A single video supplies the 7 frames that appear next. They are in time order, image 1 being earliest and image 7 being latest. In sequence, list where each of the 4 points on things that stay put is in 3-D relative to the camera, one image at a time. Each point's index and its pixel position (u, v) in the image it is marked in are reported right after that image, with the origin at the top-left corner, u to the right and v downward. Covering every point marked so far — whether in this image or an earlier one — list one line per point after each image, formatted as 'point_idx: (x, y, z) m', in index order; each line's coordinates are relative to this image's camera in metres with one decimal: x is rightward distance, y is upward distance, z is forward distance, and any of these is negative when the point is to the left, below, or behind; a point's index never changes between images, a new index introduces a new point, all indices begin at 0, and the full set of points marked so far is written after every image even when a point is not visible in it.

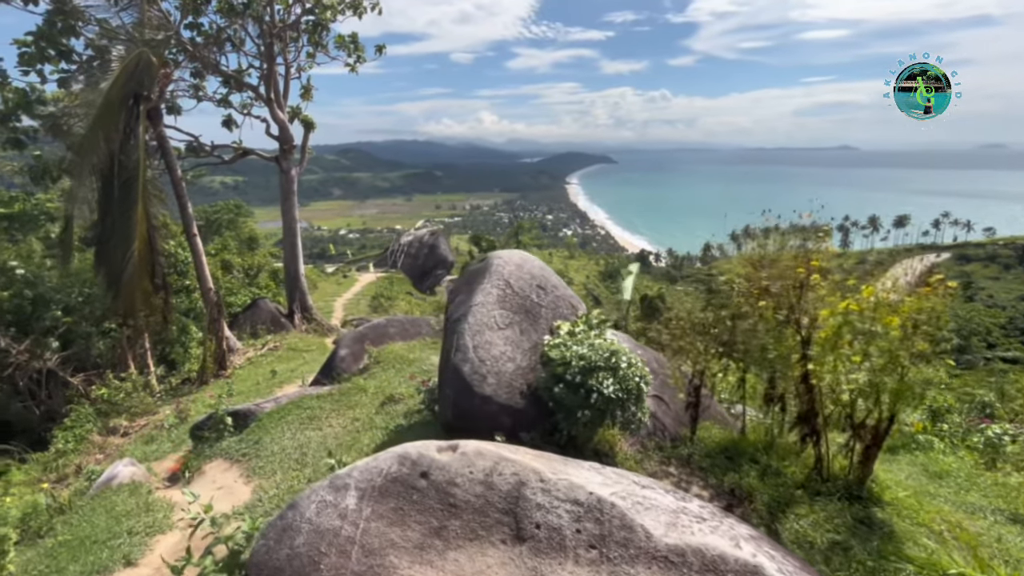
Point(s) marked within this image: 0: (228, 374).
0: (-7.4, -2.2, +13.1) m
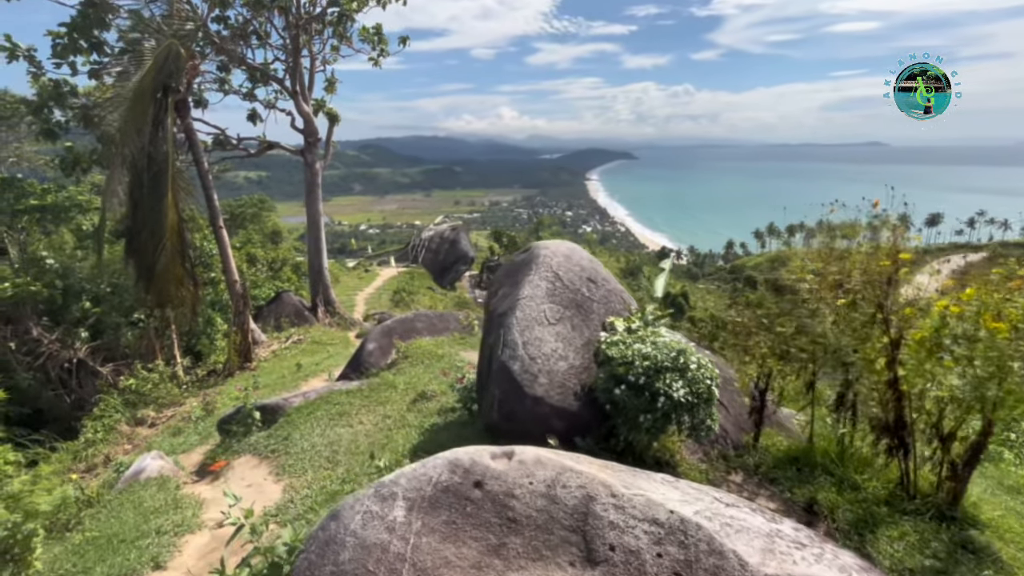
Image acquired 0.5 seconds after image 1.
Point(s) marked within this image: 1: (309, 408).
0: (-6.7, -2.0, +13.0) m
1: (-2.4, -1.4, +6.0) m
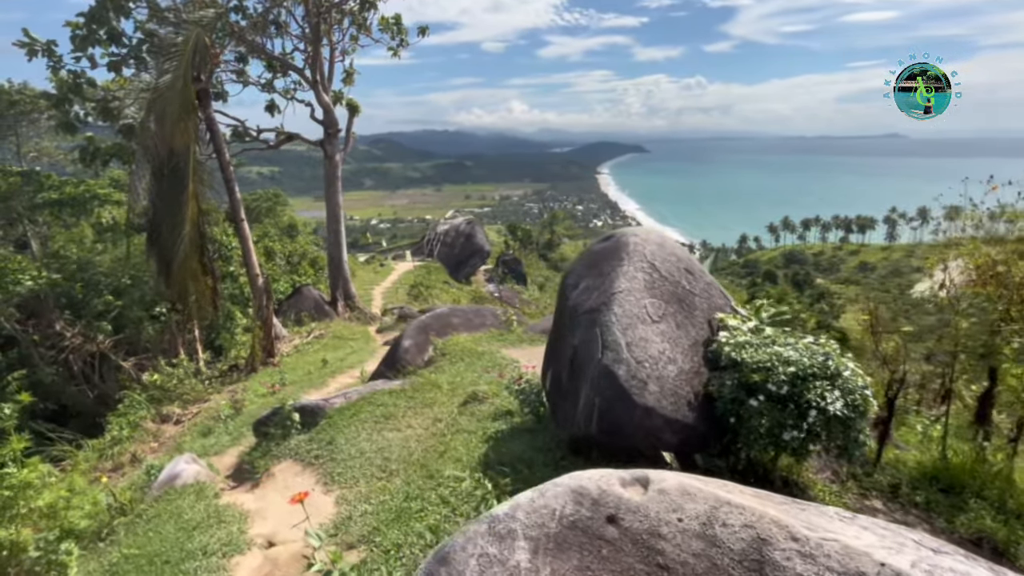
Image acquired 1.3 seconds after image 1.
0: (-5.9, -1.9, +12.7) m
1: (-1.8, -1.3, +5.6) m
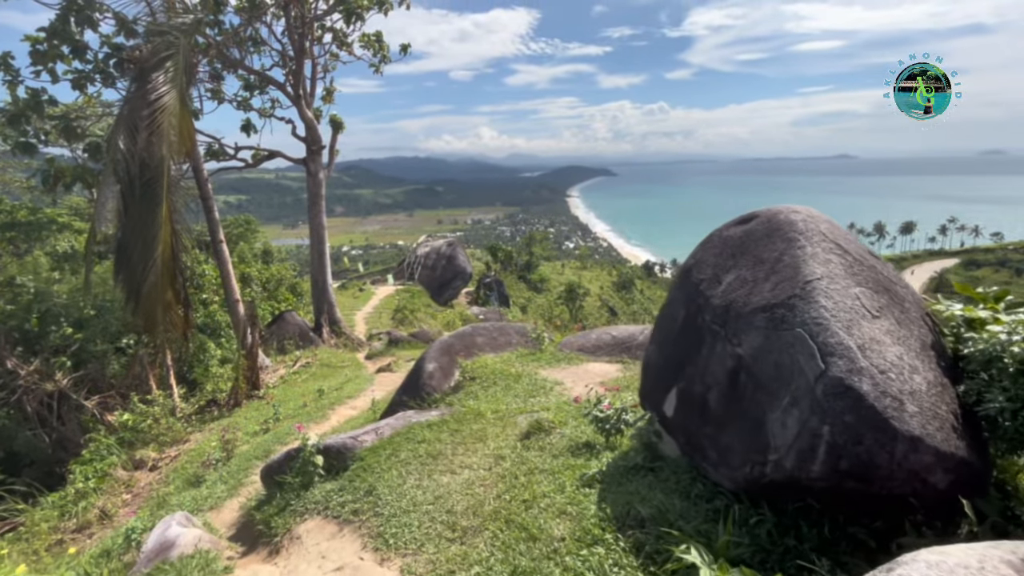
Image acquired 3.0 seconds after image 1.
0: (-5.6, -2.4, +11.5) m
1: (-1.1, -1.4, +4.6) m
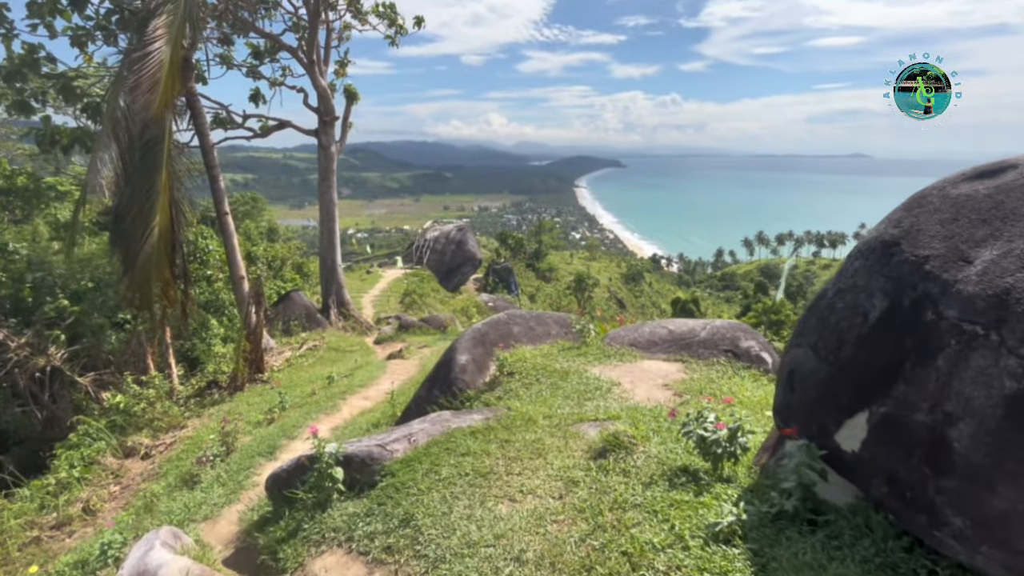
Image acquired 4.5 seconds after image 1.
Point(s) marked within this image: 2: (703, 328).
0: (-5.1, -1.9, +10.6) m
1: (-0.6, -1.3, +3.7) m
2: (+2.5, -0.5, +6.5) m
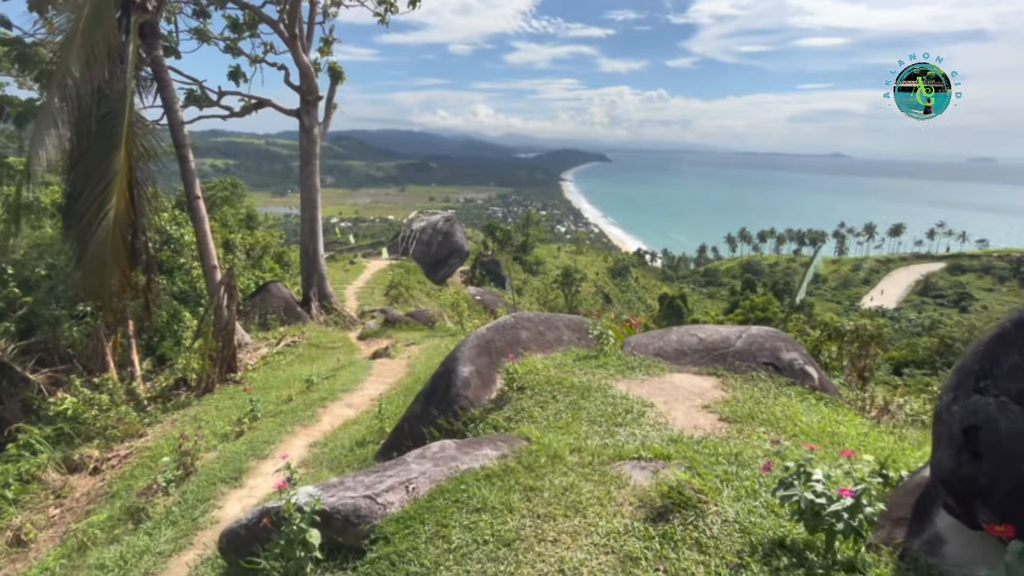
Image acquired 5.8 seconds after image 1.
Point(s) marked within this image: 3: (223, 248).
0: (-5.2, -1.8, +9.6) m
1: (-0.5, -1.3, +2.8) m
2: (+2.5, -0.5, +5.7) m
3: (-9.5, +1.4, +16.7) m
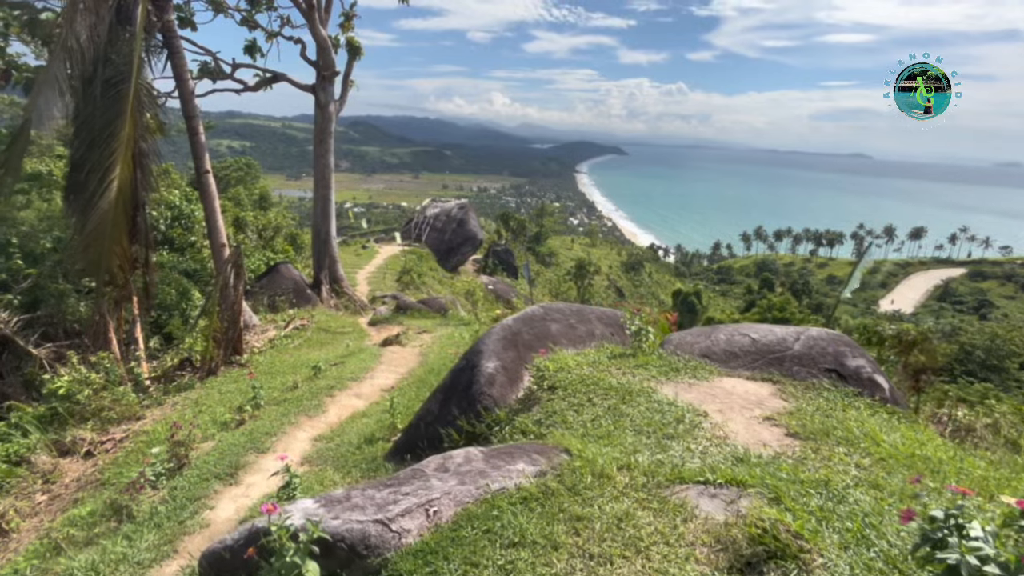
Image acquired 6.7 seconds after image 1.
0: (-4.8, -1.4, +9.2) m
1: (-0.3, -1.2, +2.2) m
2: (+2.8, -0.5, +5.1) m
3: (-8.9, +2.0, +16.3) m
